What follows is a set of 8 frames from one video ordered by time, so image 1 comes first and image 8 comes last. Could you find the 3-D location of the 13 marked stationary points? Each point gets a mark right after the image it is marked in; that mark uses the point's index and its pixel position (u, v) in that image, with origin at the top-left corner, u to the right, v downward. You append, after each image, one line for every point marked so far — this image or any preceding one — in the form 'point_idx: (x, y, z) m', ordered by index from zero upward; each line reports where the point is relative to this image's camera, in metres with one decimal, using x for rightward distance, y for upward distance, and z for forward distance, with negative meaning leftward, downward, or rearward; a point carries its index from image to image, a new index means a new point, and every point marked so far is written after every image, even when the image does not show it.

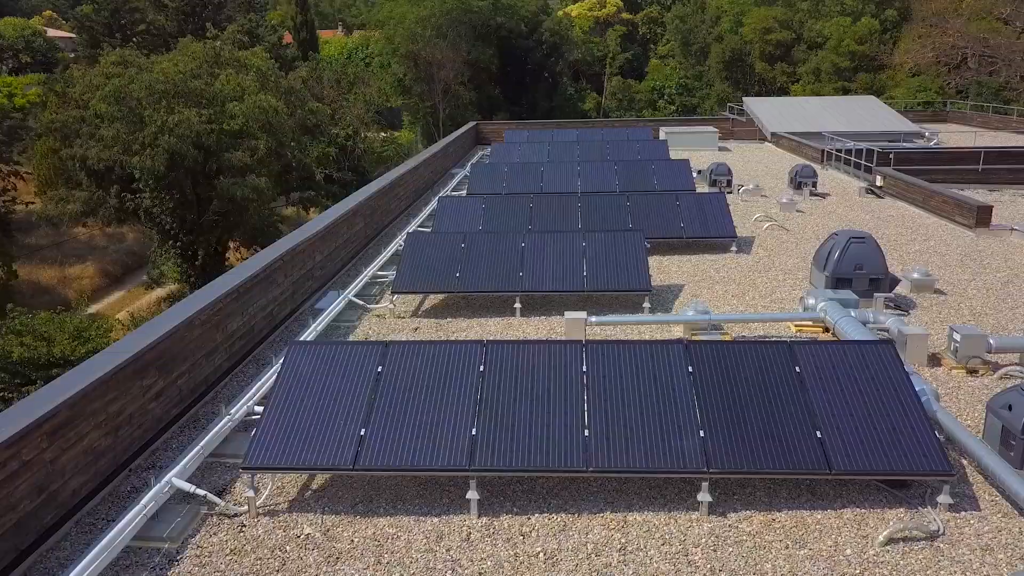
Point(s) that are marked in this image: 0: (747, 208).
0: (+5.2, +1.7, +16.3) m
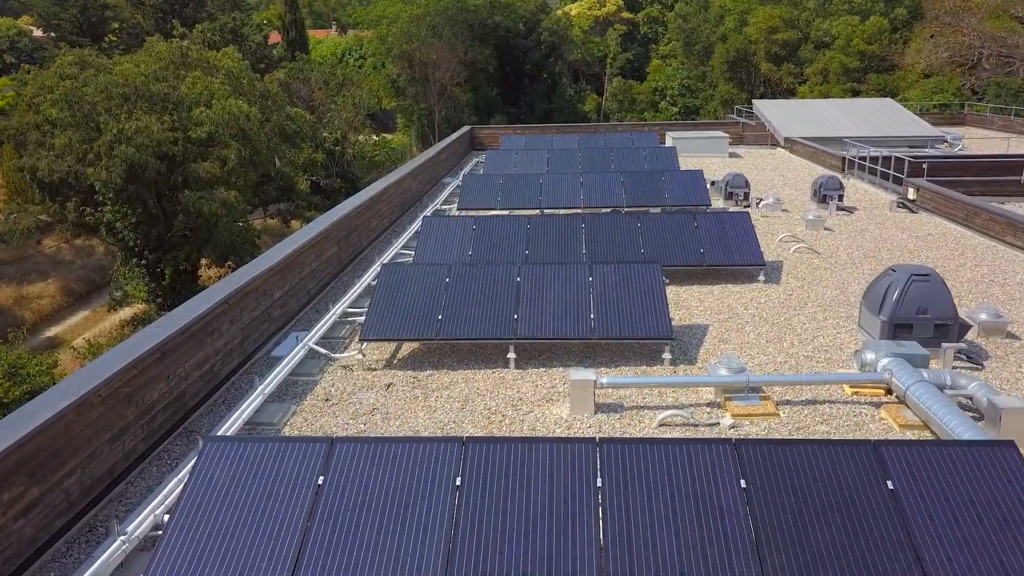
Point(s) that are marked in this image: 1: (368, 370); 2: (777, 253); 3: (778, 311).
0: (+5.1, +1.2, +14.7) m
1: (-1.7, -1.0, +8.6) m
2: (+4.5, +0.6, +12.7) m
3: (+3.6, -0.3, +9.9) m
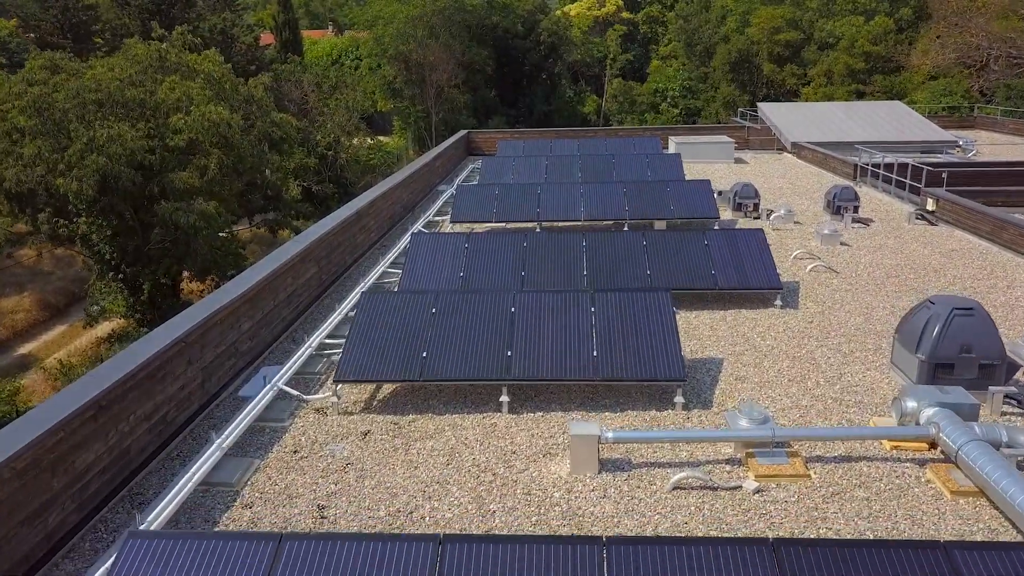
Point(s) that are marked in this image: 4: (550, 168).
0: (+5.0, +0.9, +13.8) m
1: (-1.8, -1.3, +7.6) m
2: (+4.5, +0.2, +11.8) m
3: (+3.5, -0.7, +9.0) m
4: (+1.0, +3.2, +20.0) m
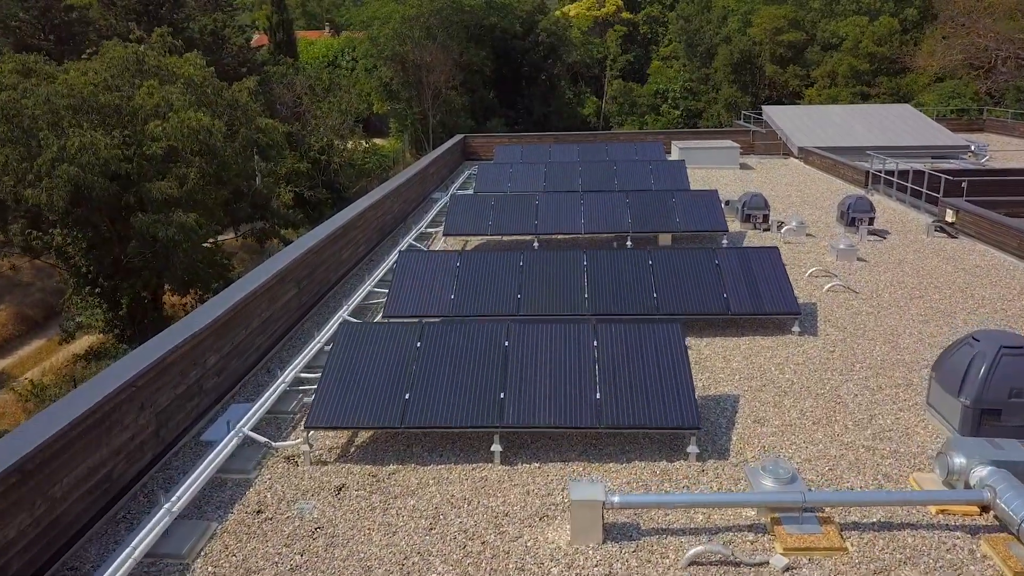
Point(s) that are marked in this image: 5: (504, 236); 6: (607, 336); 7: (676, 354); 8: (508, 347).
0: (+5.0, +0.6, +13.0) m
1: (-1.8, -1.6, +6.8) m
2: (+4.4, -0.1, +11.0) m
3: (+3.4, -1.0, +8.2) m
4: (+1.0, +2.9, +19.2) m
5: (-0.2, +1.0, +14.4) m
6: (+1.0, -0.5, +7.4) m
7: (+1.6, -0.7, +7.2) m
8: (0.0, -0.6, +7.4) m
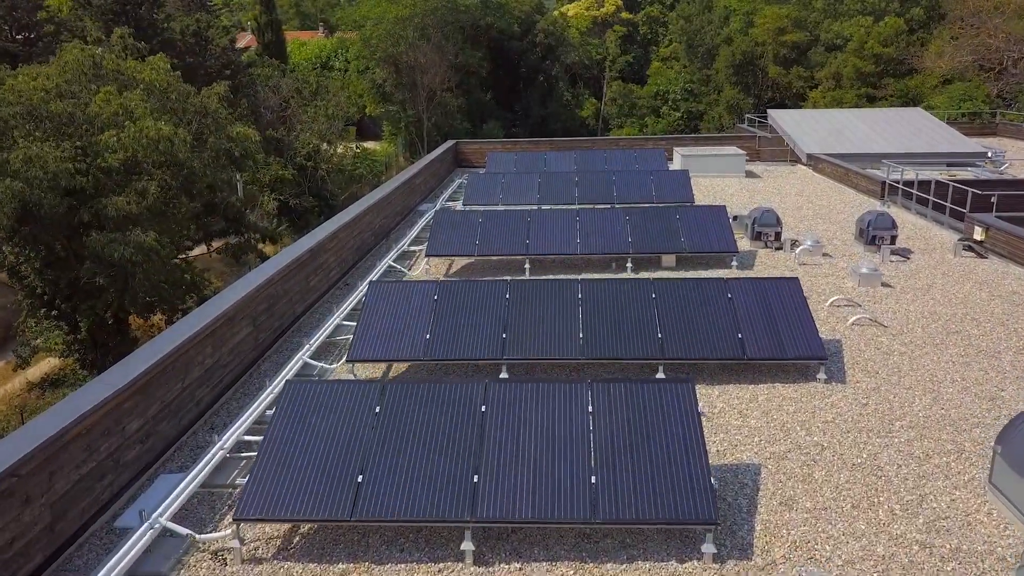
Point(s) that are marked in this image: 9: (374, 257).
0: (+4.8, +0.1, +11.7) m
1: (-2.0, -2.1, +5.6) m
2: (+4.2, -0.5, +9.7) m
3: (+3.2, -1.4, +7.0) m
4: (+0.8, +2.4, +17.9) m
5: (-0.3, +0.6, +13.2) m
6: (+0.8, -1.0, +6.2) m
7: (+1.4, -1.1, +5.9) m
8: (-0.2, -1.1, +6.2) m
9: (-2.6, +0.6, +14.0) m
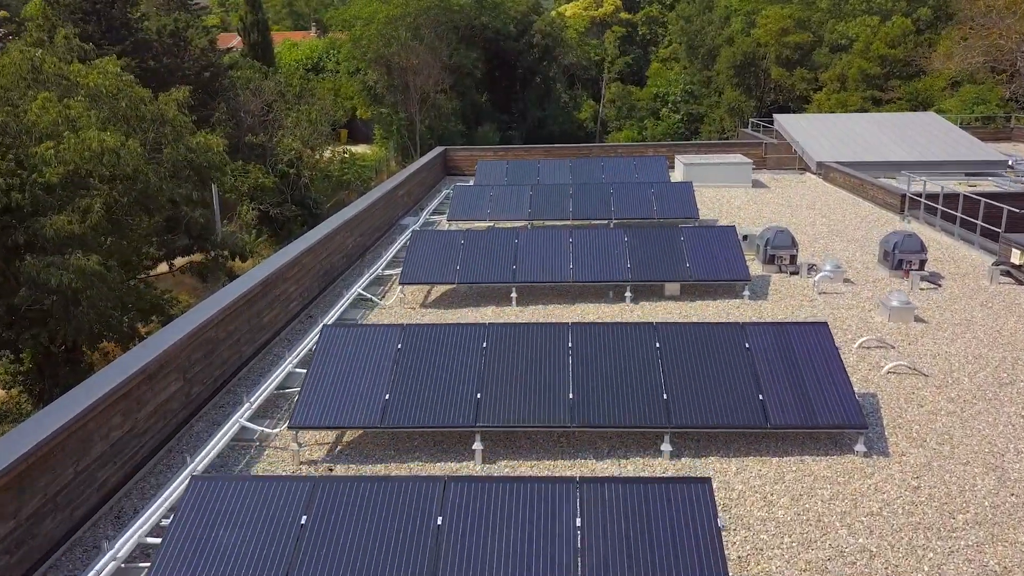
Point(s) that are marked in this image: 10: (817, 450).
0: (+4.5, -0.4, +10.4) m
1: (-2.2, -2.6, +4.2) m
2: (+4.0, -1.0, +8.4) m
3: (+3.0, -1.9, +5.6) m
4: (+0.5, +1.9, +16.5) m
5: (-0.6, +0.1, +11.8) m
6: (+0.6, -1.4, +4.8) m
7: (+1.2, -1.6, +4.5) m
8: (-0.4, -1.5, +4.8) m
9: (-2.9, +0.1, +12.6) m
10: (+2.8, -1.5, +6.9) m
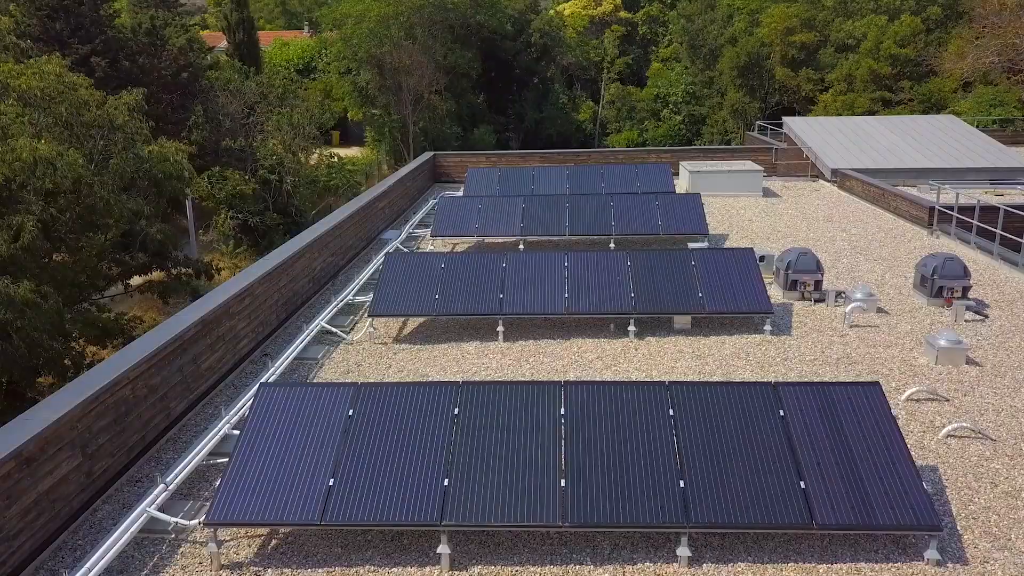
0: (+4.4, -0.8, +8.9) m
1: (-2.4, -3.0, +2.7) m
2: (+3.8, -1.5, +6.9) m
3: (+2.8, -2.4, +4.1) m
4: (+0.3, +1.5, +15.1) m
5: (-0.8, -0.4, +10.3) m
6: (+0.4, -1.9, +3.3) m
7: (+1.0, -2.0, +3.1) m
8: (-0.6, -2.0, +3.3) m
9: (-3.0, -0.3, +11.1) m
10: (+2.6, -2.0, +5.4) m
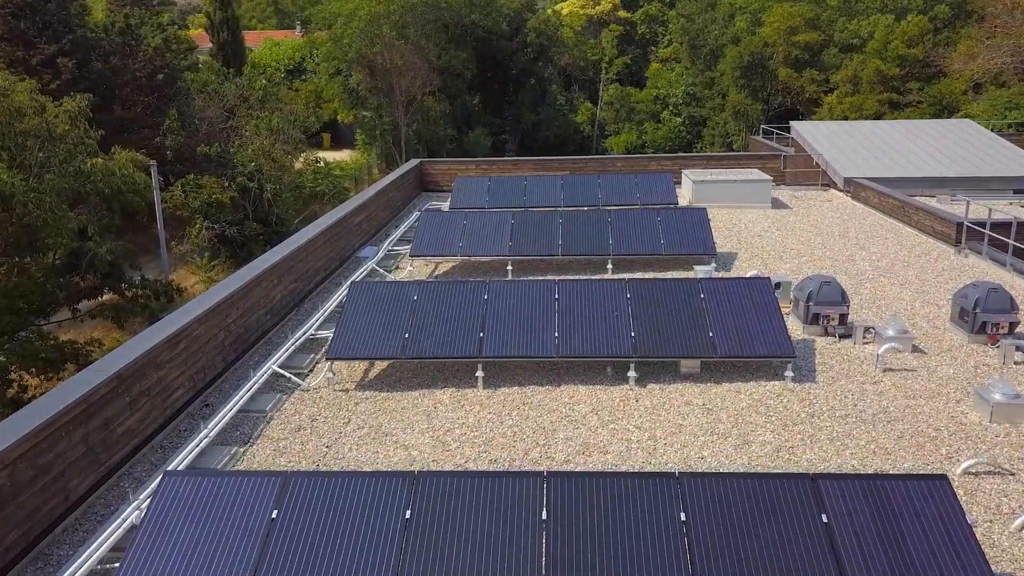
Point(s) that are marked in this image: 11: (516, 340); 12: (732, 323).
0: (+4.1, -1.3, +7.6) m
1: (-2.6, -3.5, +1.4) m
2: (+3.6, -1.9, +5.5) m
3: (+2.6, -2.8, +2.8) m
4: (+0.1, +1.0, +13.7) m
5: (-1.0, -0.8, +8.9) m
6: (+0.2, -2.3, +2.0) m
7: (+0.8, -2.5, +1.7) m
8: (-0.8, -2.4, +2.0) m
9: (-3.3, -0.8, +9.8) m
10: (+2.4, -2.4, +4.1) m
11: (0.0, -0.6, +8.9) m
12: (+2.6, -0.4, +8.8) m
